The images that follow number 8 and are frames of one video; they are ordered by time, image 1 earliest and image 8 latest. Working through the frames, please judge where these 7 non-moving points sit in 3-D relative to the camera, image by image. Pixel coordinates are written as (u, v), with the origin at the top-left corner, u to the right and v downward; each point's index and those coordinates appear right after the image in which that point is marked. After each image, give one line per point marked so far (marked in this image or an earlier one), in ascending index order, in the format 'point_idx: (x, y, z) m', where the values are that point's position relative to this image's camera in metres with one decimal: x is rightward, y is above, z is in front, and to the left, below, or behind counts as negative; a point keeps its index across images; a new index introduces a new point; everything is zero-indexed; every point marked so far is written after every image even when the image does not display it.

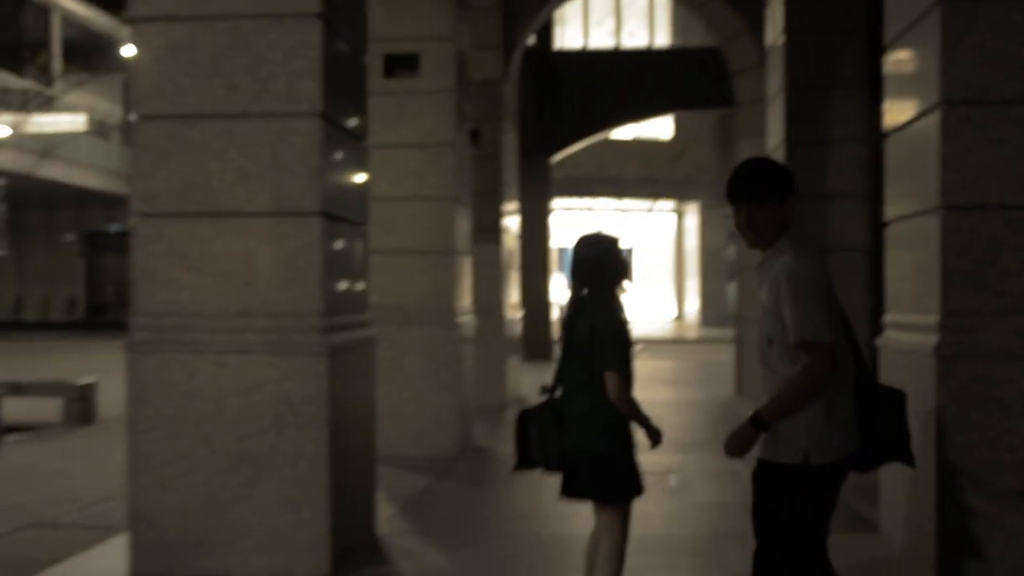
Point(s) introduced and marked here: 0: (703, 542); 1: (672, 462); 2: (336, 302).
0: (+1.2, -1.6, +7.3) m
1: (+1.5, -1.6, +10.8) m
2: (-1.0, -0.1, +6.8) m
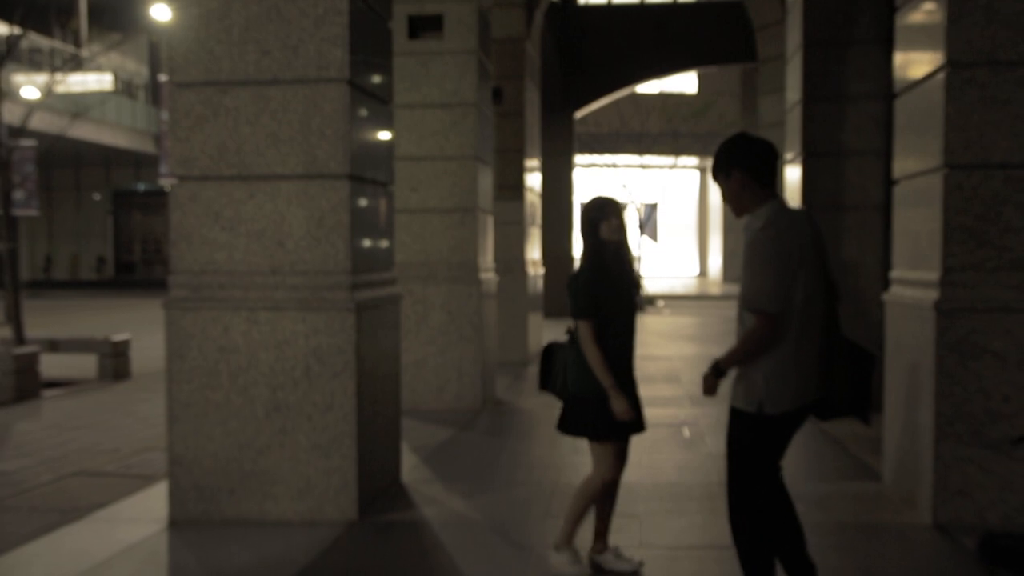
0: (+1.3, -1.3, +7.6) m
1: (+1.7, -1.2, +11.1) m
2: (-0.9, +0.2, +7.1) m
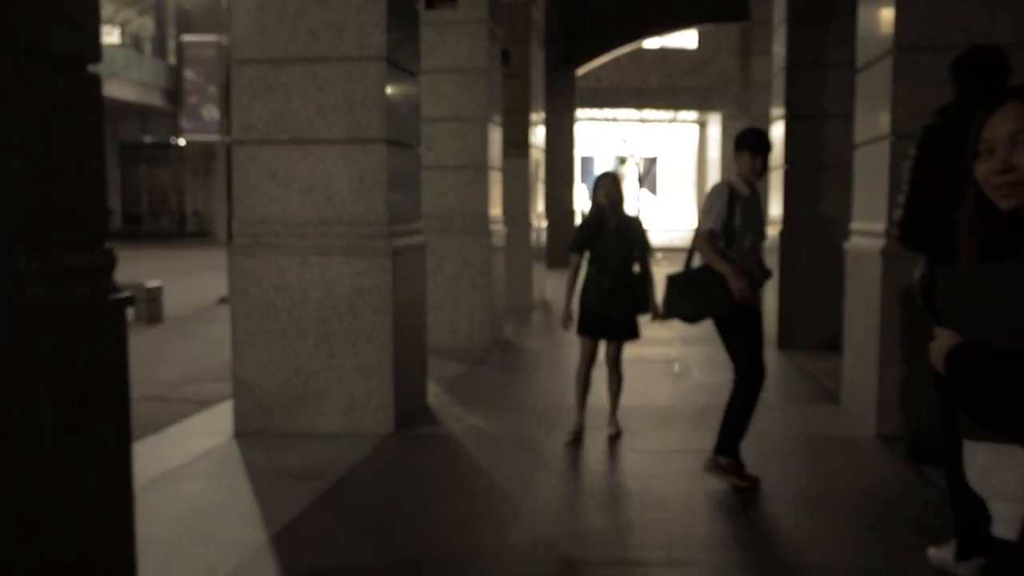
0: (+1.4, -0.9, +8.9) m
1: (+1.8, -0.7, +12.4) m
2: (-0.8, +0.5, +8.2) m
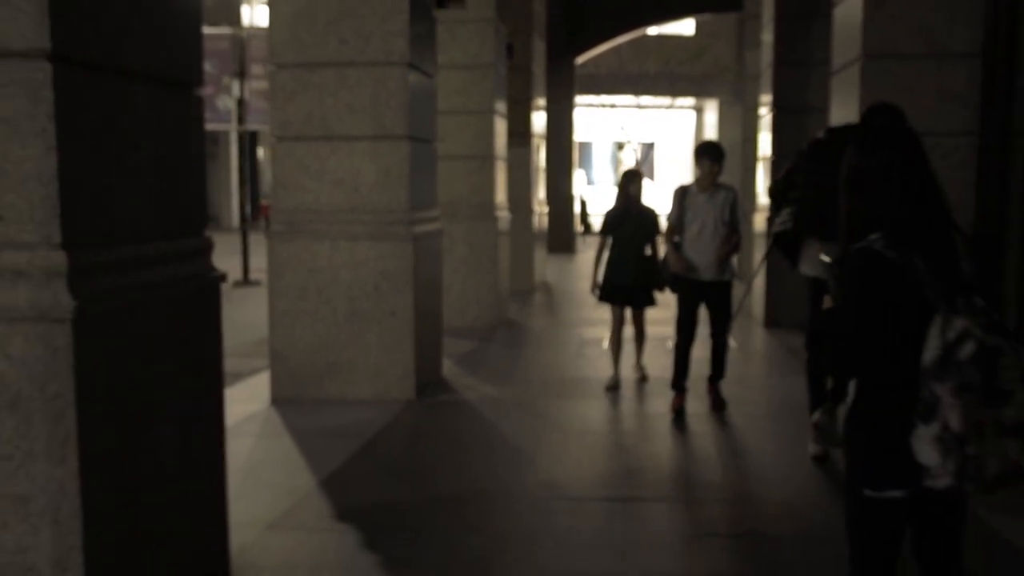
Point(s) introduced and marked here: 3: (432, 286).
0: (+1.5, -0.8, +9.8) m
1: (+1.8, -0.5, +13.3) m
2: (-0.7, +0.7, +9.1) m
3: (-0.6, 0.0, +9.6) m
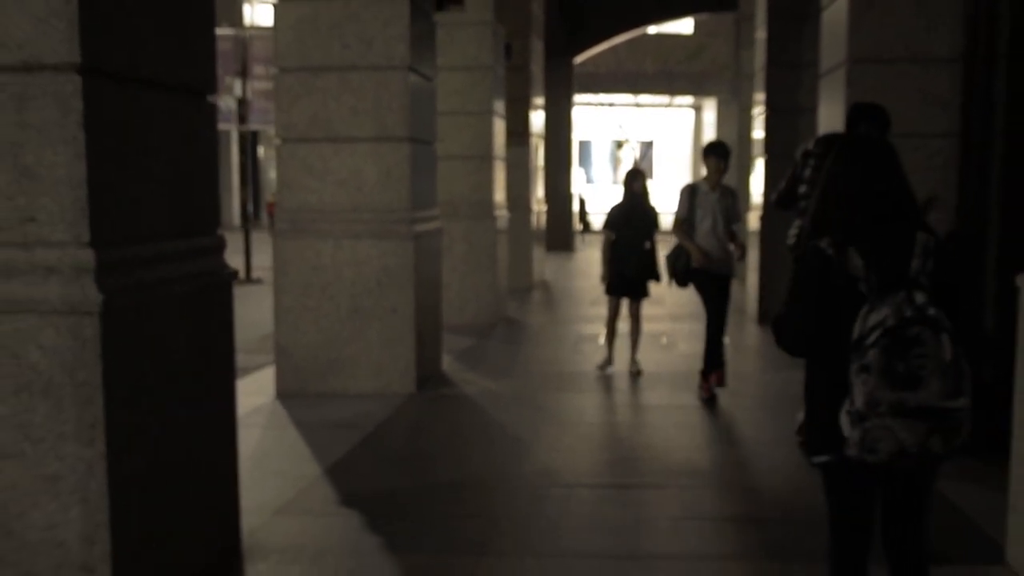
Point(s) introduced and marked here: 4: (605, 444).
0: (+1.5, -0.8, +10.1) m
1: (+1.8, -0.5, +13.6) m
2: (-0.8, +0.7, +9.4) m
3: (-0.7, 0.0, +9.8) m
4: (+0.6, -1.0, +7.4) m
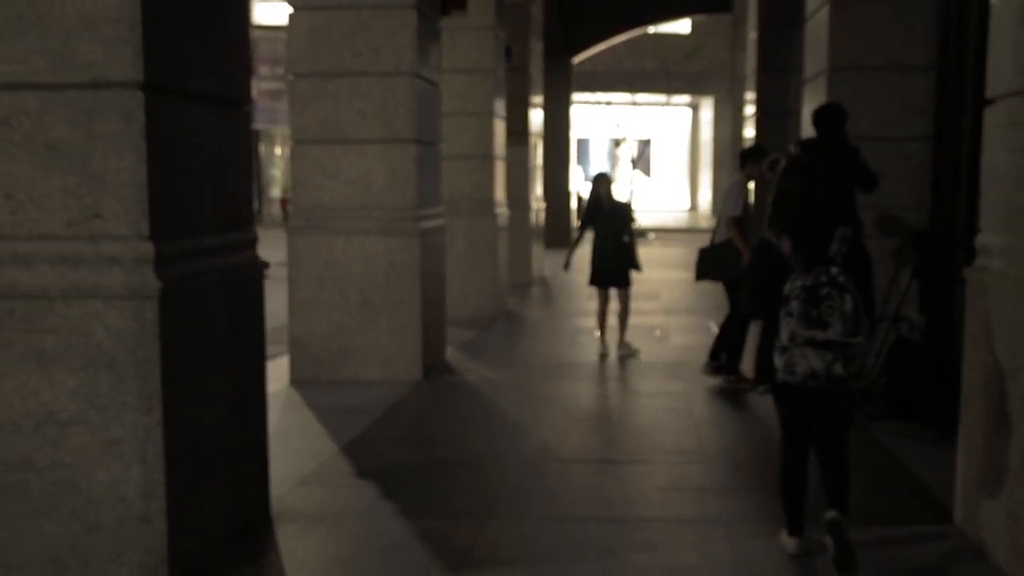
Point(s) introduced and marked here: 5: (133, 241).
0: (+1.5, -0.7, +10.6) m
1: (+1.8, -0.4, +14.1) m
2: (-0.7, +0.7, +10.0) m
3: (-0.7, +0.1, +10.4) m
4: (+0.6, -0.9, +8.0) m
5: (-1.4, +0.2, +4.3) m
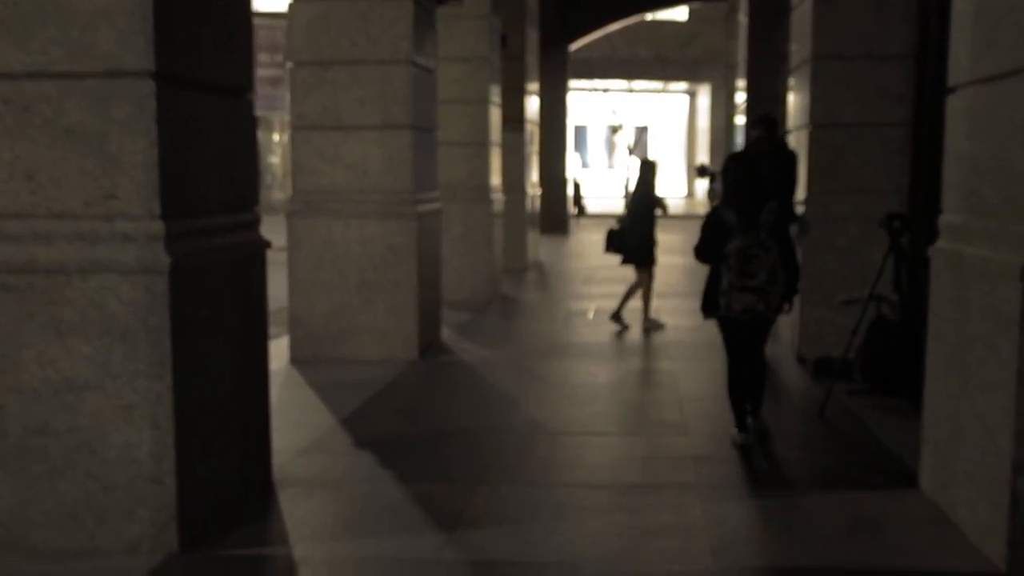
0: (+1.4, -0.5, +10.9) m
1: (+1.7, -0.2, +14.5) m
2: (-0.8, +0.9, +10.3) m
3: (-0.7, +0.3, +10.7) m
4: (+0.5, -0.8, +8.3) m
5: (-1.4, +0.3, +4.6) m
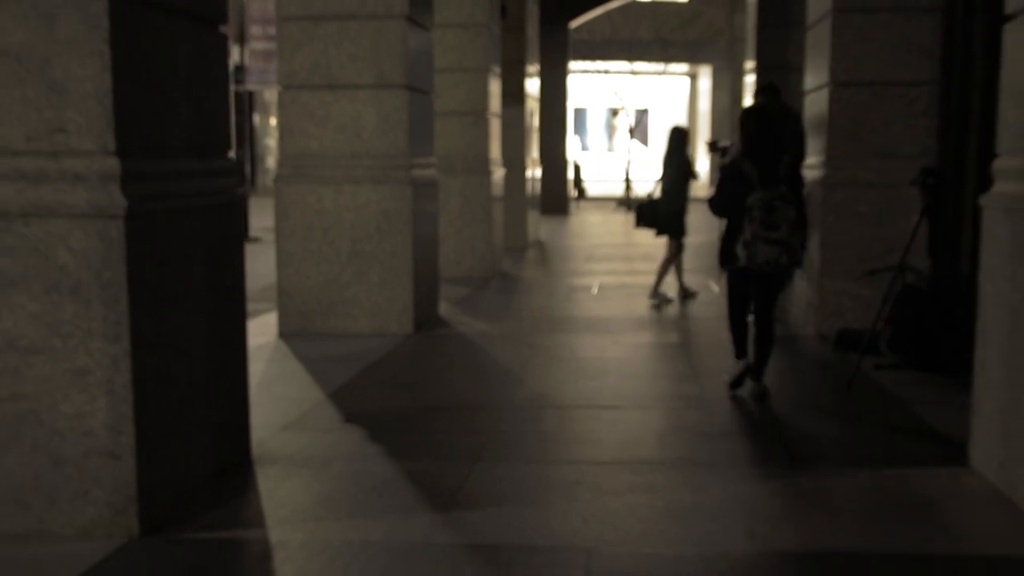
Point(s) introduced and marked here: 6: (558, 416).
0: (+1.4, -0.3, +10.4) m
1: (+1.7, +0.1, +13.9) m
2: (-0.8, +1.1, +9.7) m
3: (-0.7, +0.5, +10.1) m
4: (+0.5, -0.6, +7.7) m
5: (-1.4, +0.4, +4.0) m
6: (+0.3, -0.7, +6.4) m
